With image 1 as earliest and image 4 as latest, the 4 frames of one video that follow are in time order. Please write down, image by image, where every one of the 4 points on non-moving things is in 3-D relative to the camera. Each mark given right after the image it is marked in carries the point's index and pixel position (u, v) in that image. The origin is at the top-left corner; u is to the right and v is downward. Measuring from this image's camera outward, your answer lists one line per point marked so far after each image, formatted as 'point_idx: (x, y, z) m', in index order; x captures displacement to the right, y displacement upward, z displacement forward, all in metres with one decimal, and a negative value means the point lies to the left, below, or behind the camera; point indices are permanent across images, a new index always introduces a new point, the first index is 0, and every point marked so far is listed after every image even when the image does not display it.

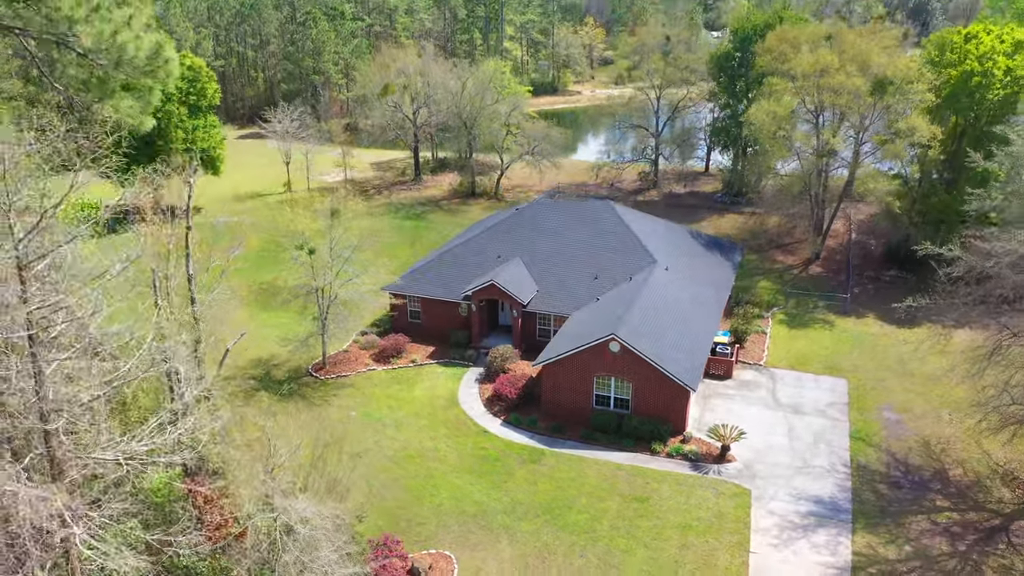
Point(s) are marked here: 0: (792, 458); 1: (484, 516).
0: (+6.8, -4.1, +19.7) m
1: (-0.6, -4.9, +17.7) m
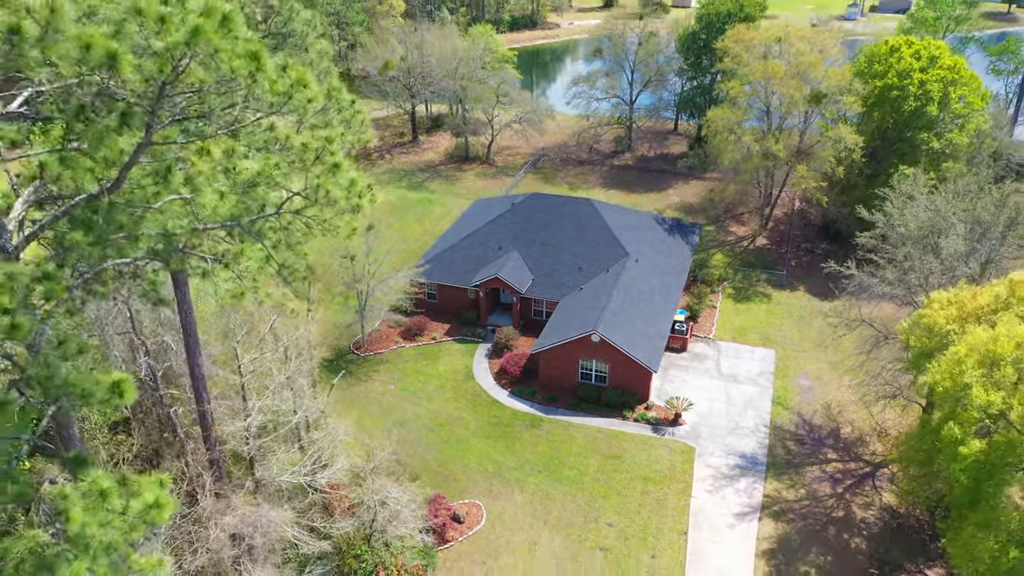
0: (+7.0, -4.3, +26.5) m
1: (-0.3, -5.5, +24.3) m
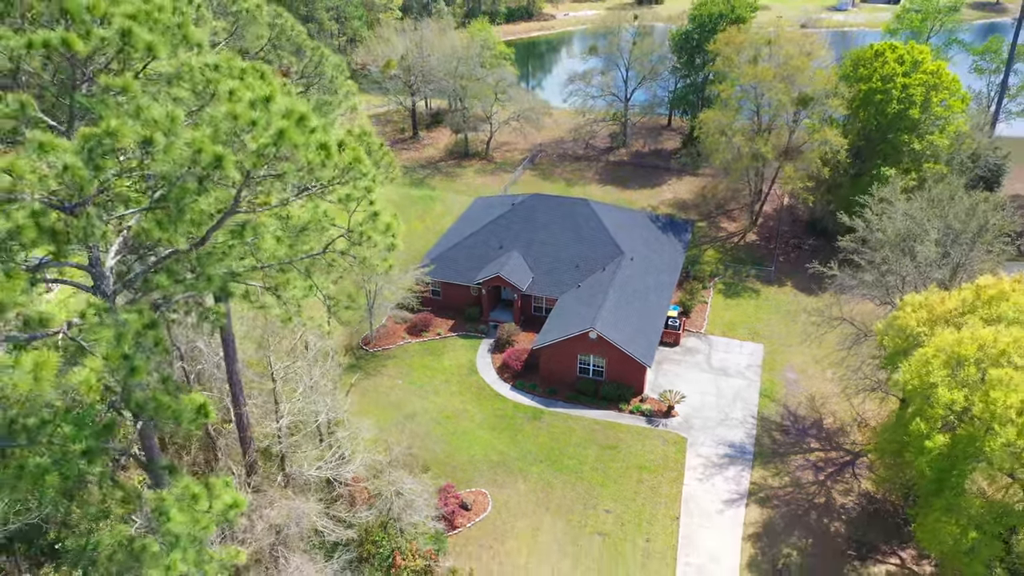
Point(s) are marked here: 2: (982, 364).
0: (+7.1, -4.3, +28.1) m
1: (-0.2, -5.5, +25.9) m
2: (+10.7, -1.7, +18.5) m
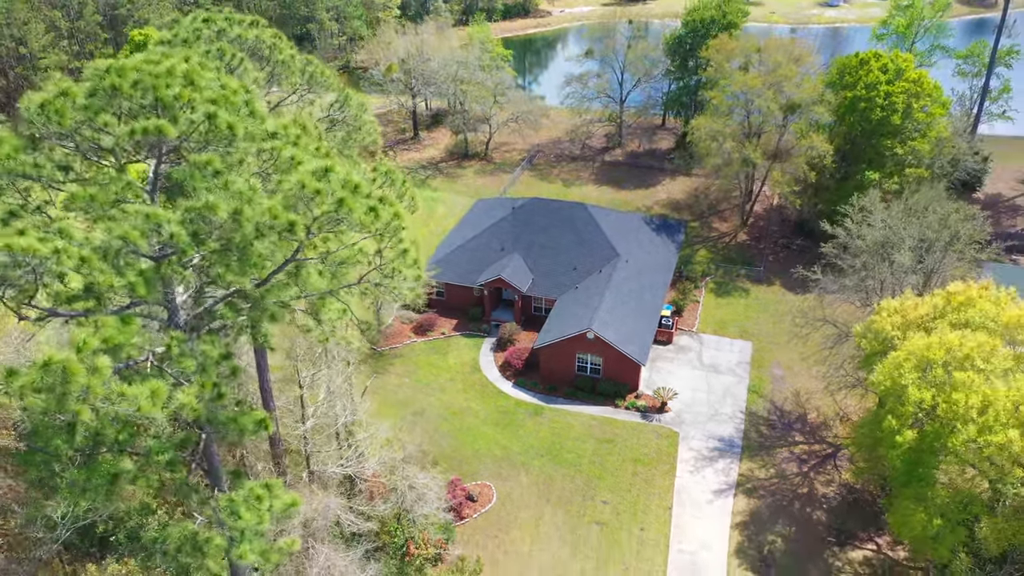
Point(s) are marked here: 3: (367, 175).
0: (+7.2, -4.4, +29.8) m
1: (-0.1, -5.7, +27.6) m
2: (+10.8, -1.9, +20.1) m
3: (-2.8, +2.2, +15.8) m
